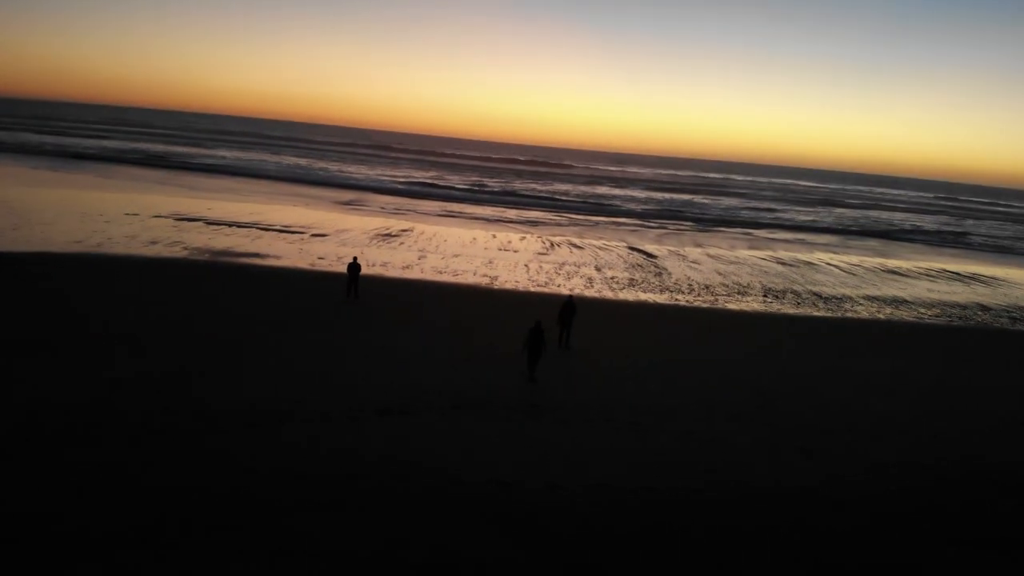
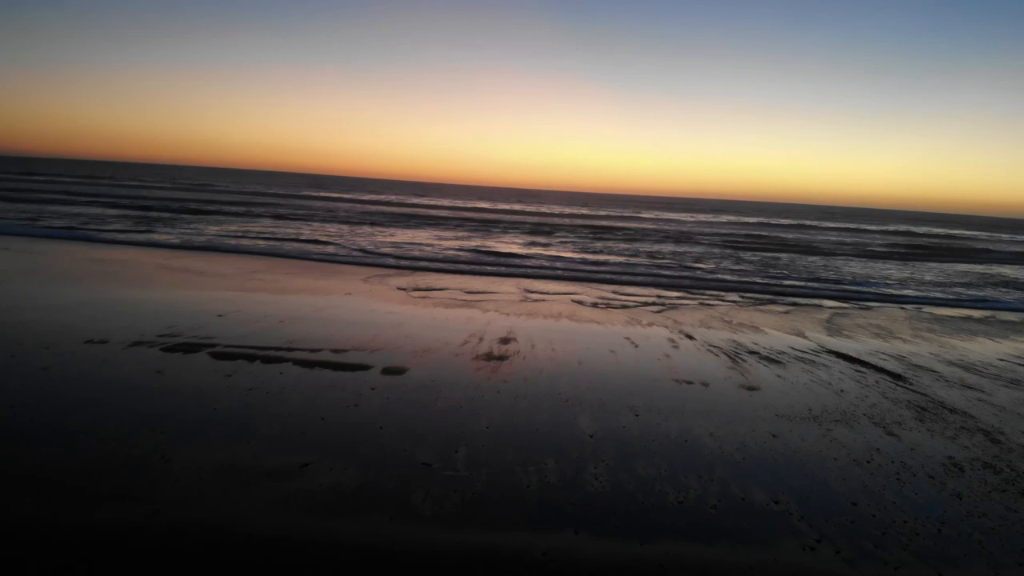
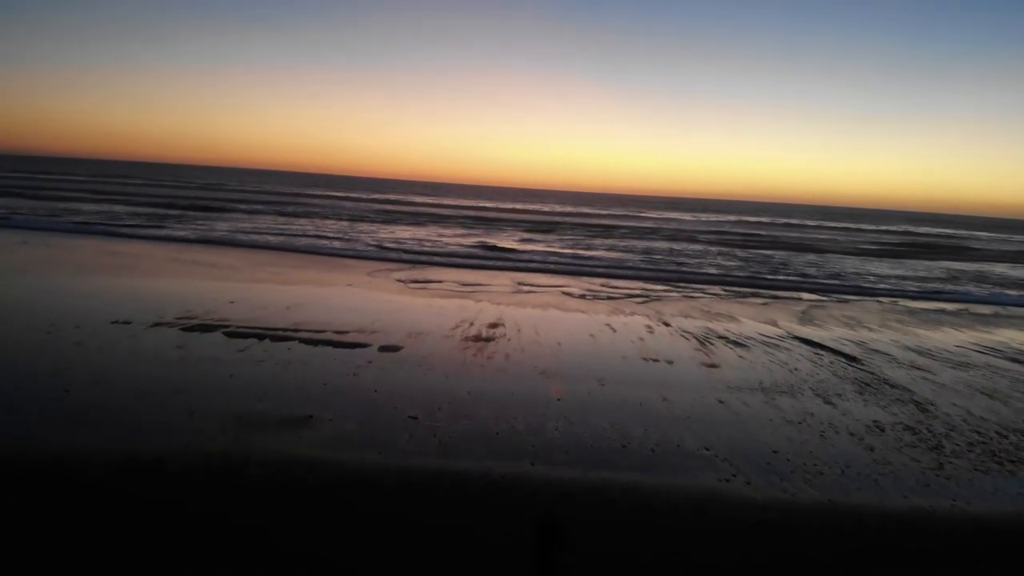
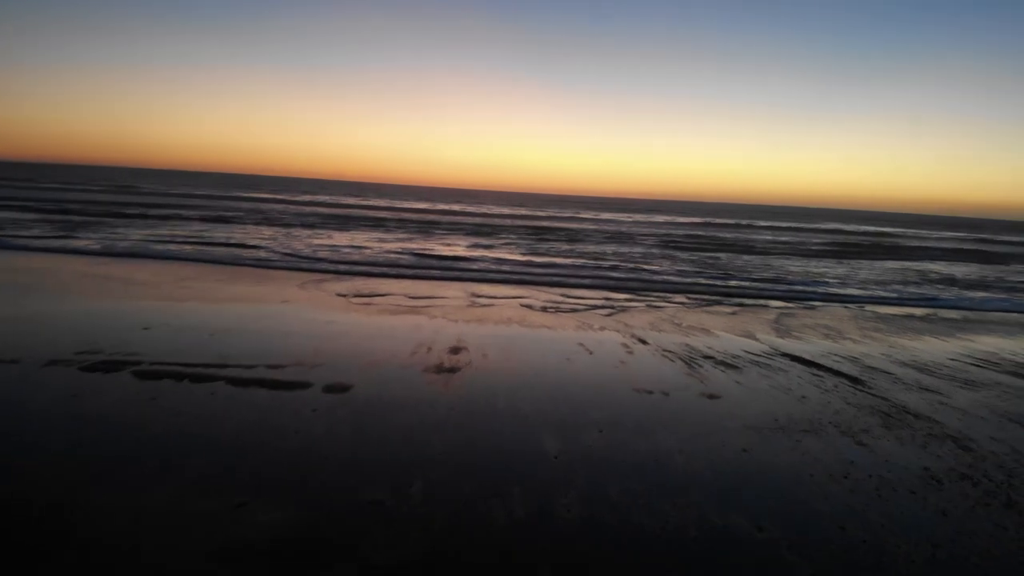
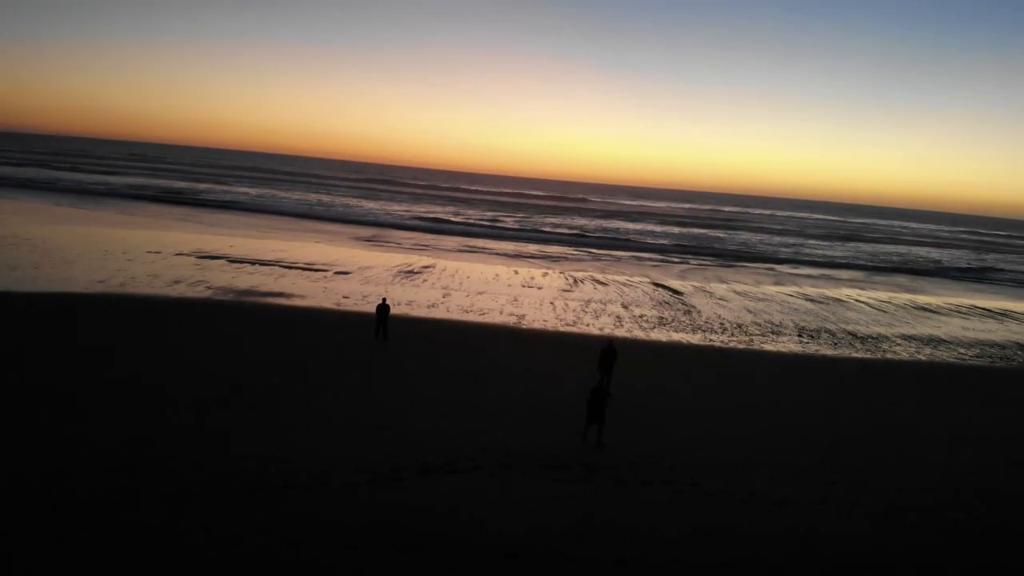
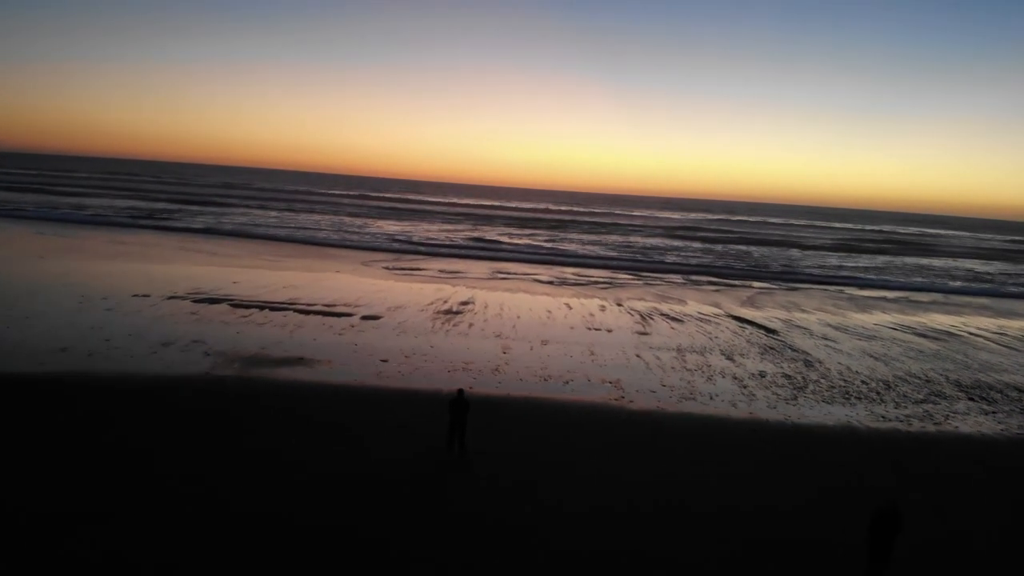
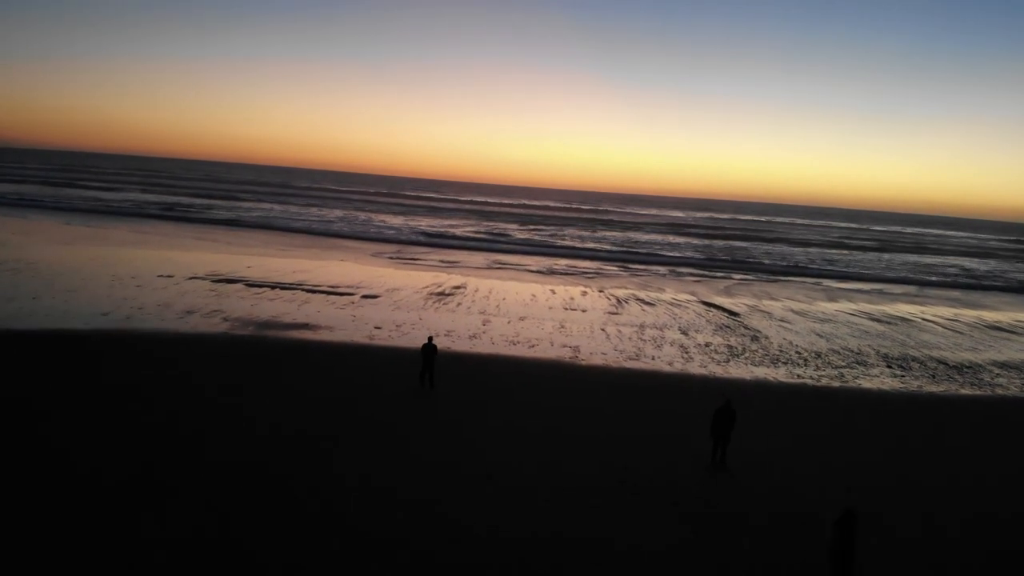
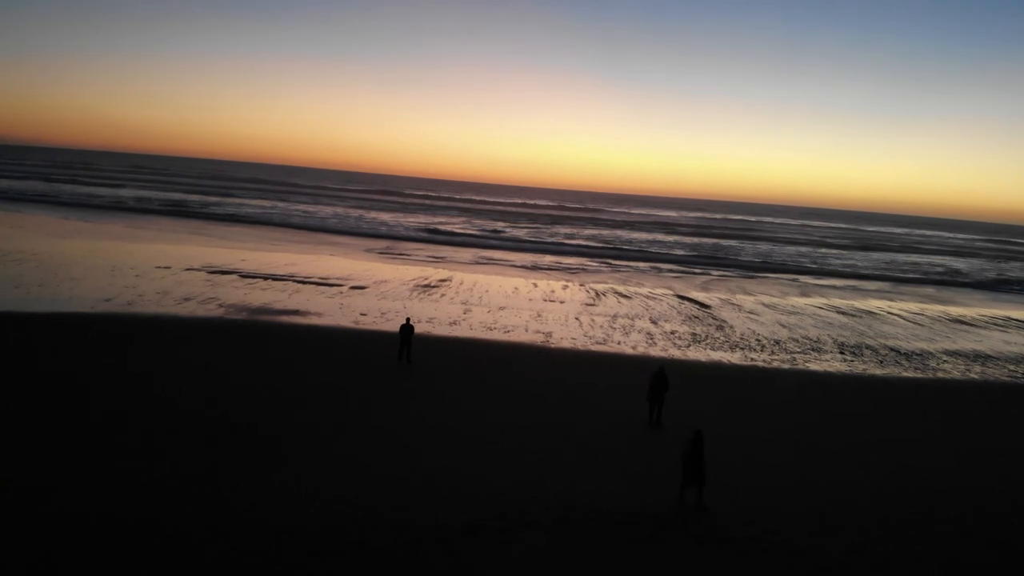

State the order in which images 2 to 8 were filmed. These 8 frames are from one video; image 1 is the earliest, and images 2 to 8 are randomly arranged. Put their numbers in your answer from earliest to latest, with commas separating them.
5, 8, 7, 6, 3, 2, 4
